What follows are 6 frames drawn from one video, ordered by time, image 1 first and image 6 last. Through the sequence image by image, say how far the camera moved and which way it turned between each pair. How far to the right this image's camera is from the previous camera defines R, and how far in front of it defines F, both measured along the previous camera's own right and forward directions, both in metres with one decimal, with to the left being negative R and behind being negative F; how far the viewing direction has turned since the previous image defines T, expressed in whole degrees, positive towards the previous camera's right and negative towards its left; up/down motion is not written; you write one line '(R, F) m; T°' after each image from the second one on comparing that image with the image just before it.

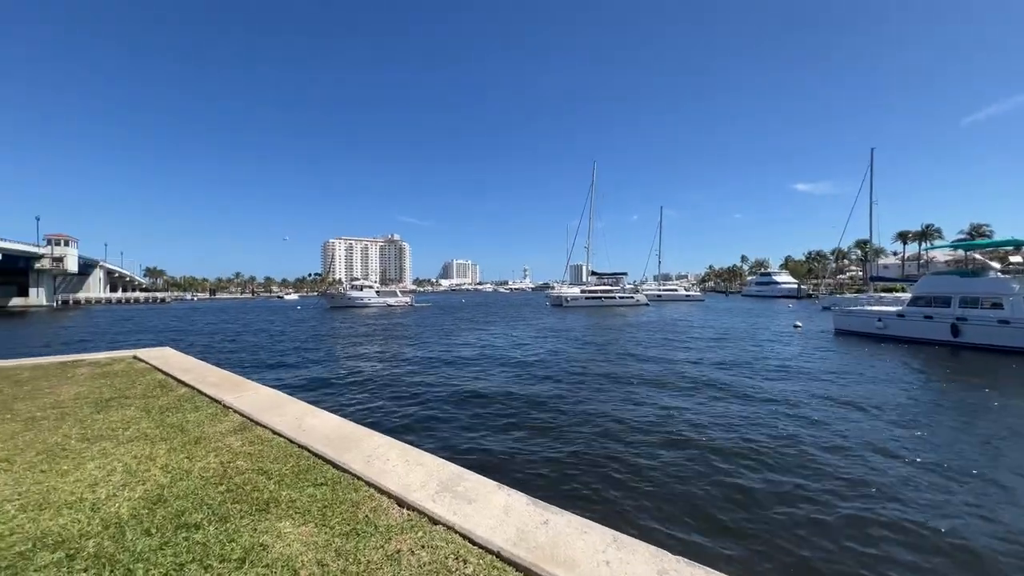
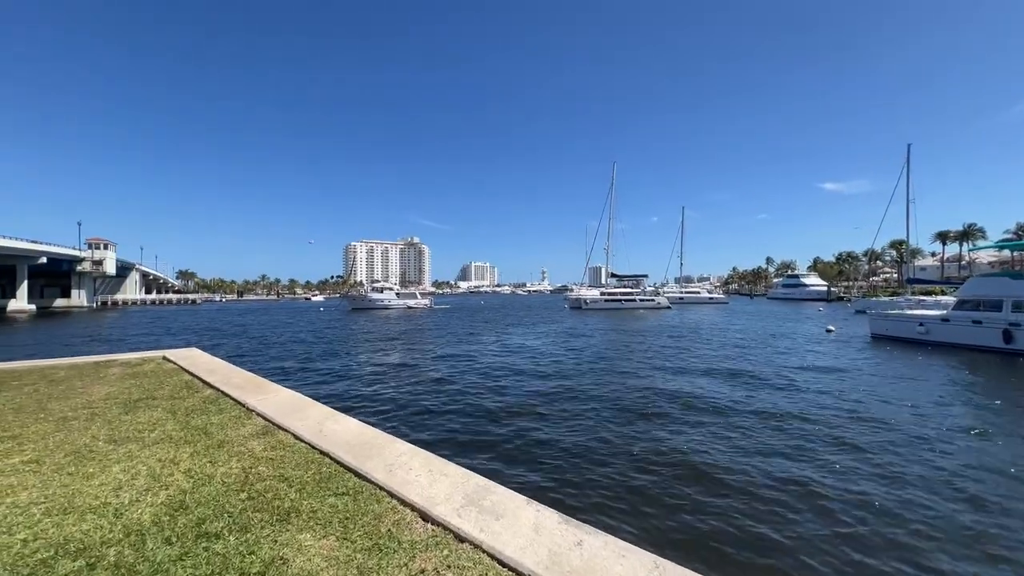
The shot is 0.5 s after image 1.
(-0.1, +0.2) m; -3°
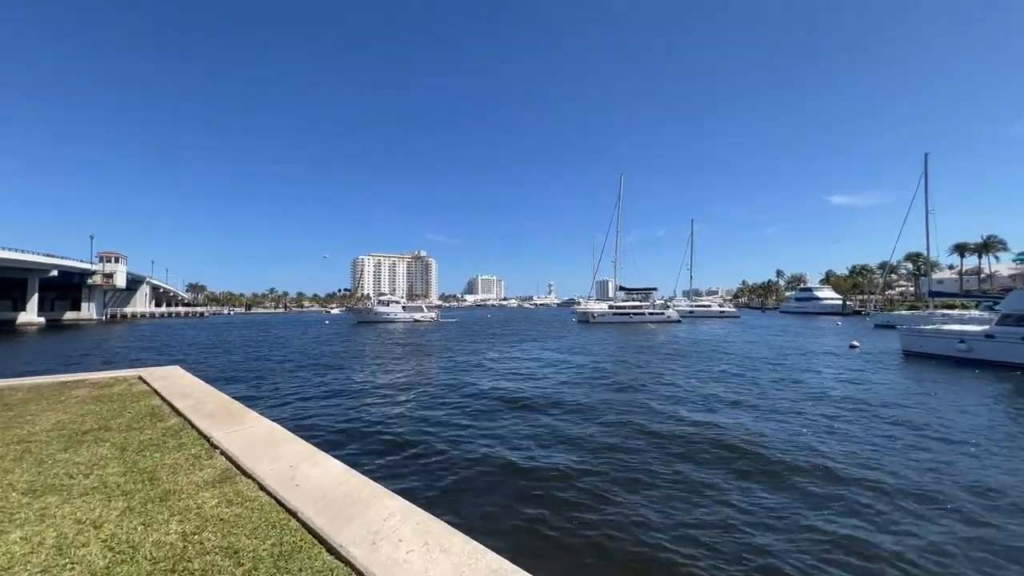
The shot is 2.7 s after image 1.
(-0.1, +1.2) m; -1°
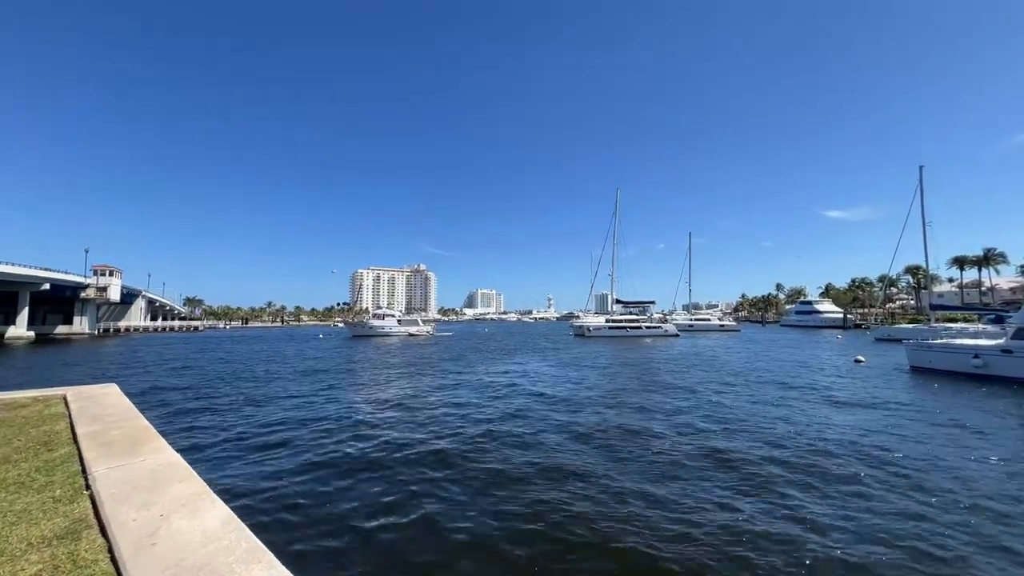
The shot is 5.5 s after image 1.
(+0.6, +1.0) m; 0°
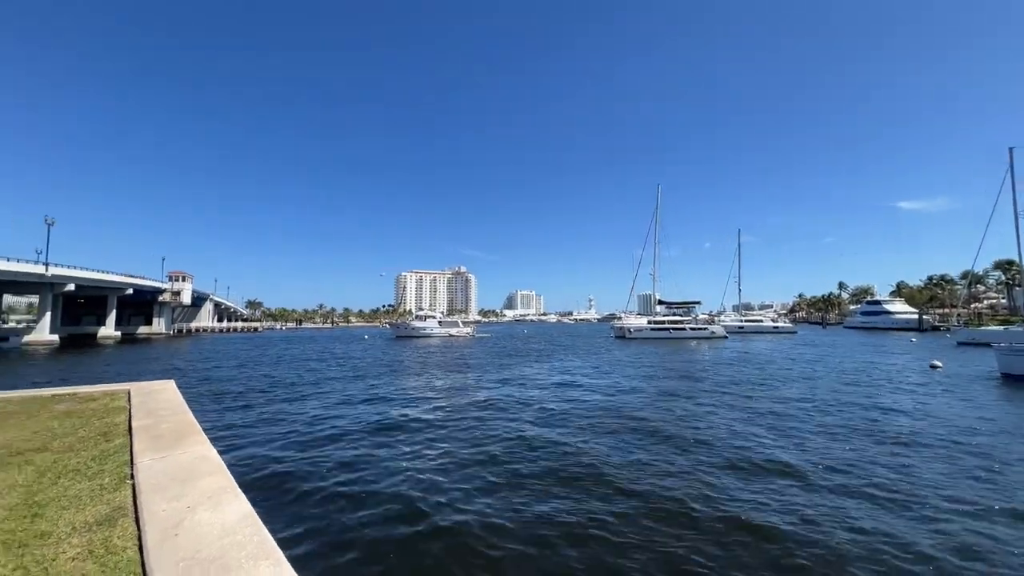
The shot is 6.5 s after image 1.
(+0.3, +0.1) m; -6°
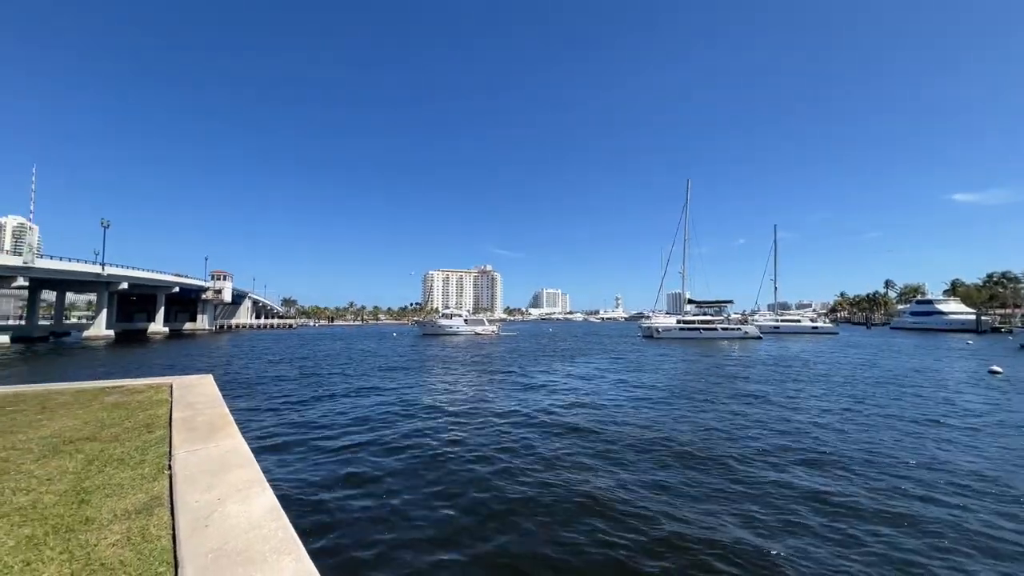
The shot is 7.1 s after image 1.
(+0.1, 0.0) m; -3°
